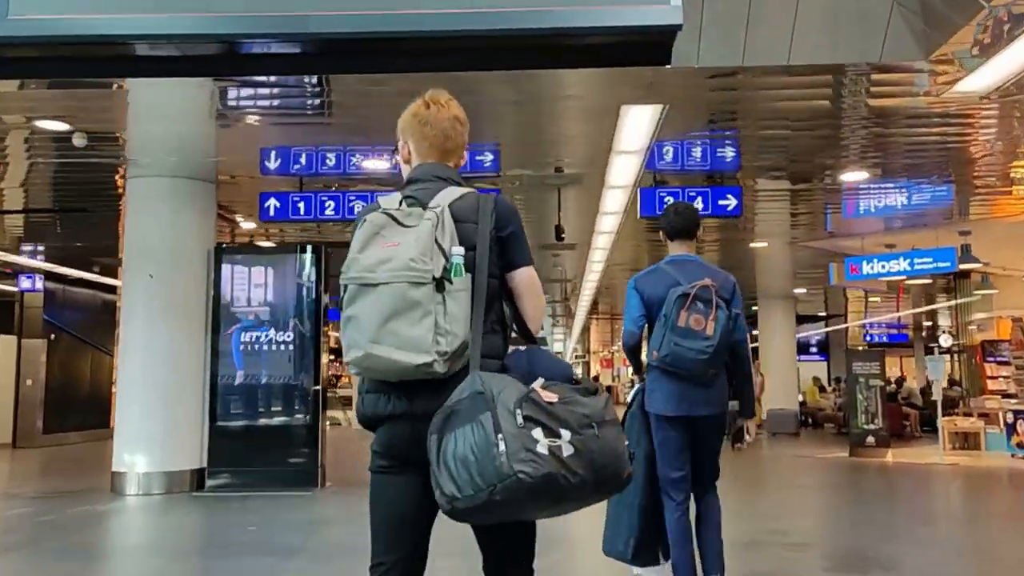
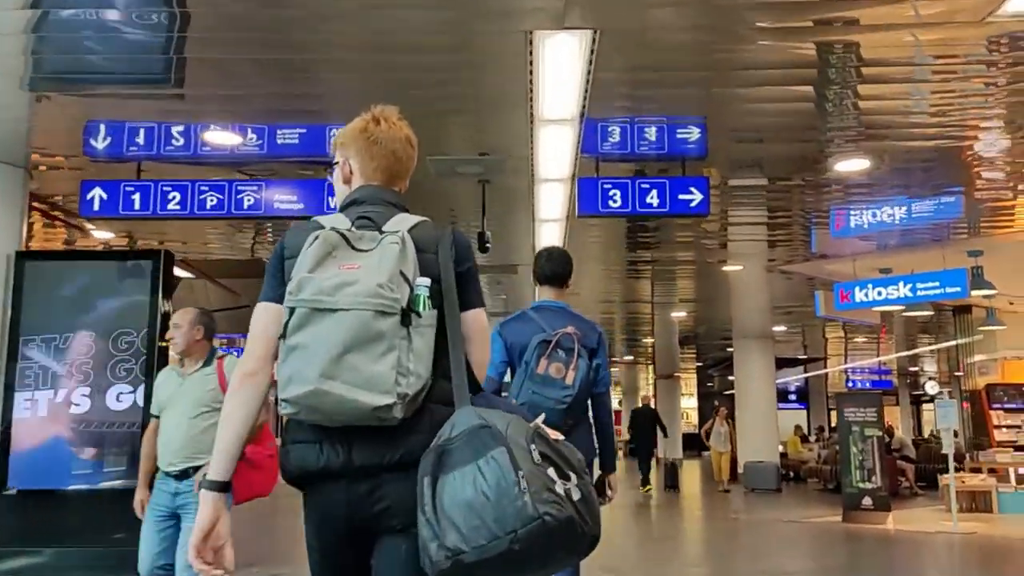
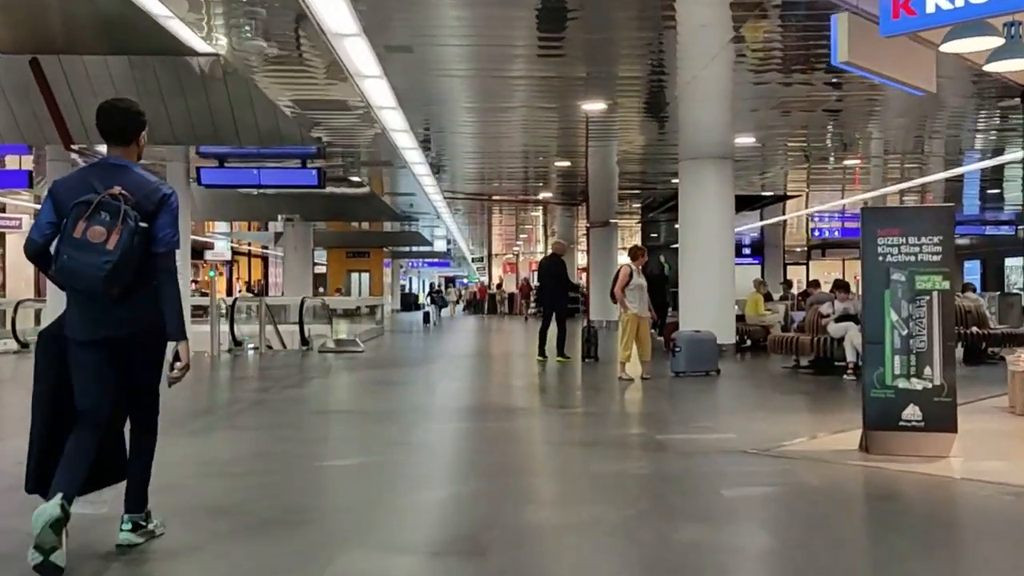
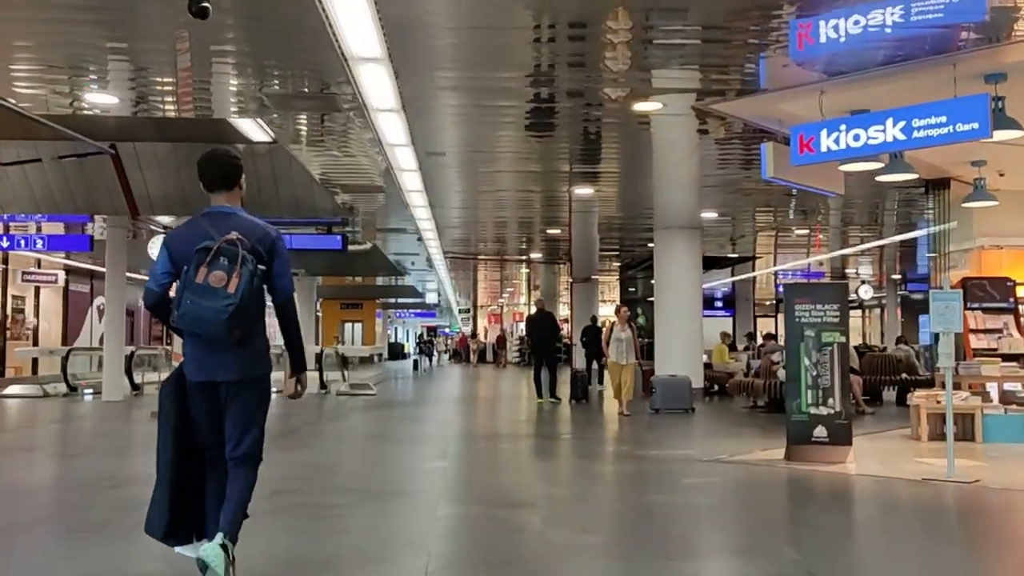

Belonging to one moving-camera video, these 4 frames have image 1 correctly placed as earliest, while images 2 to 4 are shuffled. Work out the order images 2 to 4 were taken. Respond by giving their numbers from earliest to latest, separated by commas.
2, 4, 3
